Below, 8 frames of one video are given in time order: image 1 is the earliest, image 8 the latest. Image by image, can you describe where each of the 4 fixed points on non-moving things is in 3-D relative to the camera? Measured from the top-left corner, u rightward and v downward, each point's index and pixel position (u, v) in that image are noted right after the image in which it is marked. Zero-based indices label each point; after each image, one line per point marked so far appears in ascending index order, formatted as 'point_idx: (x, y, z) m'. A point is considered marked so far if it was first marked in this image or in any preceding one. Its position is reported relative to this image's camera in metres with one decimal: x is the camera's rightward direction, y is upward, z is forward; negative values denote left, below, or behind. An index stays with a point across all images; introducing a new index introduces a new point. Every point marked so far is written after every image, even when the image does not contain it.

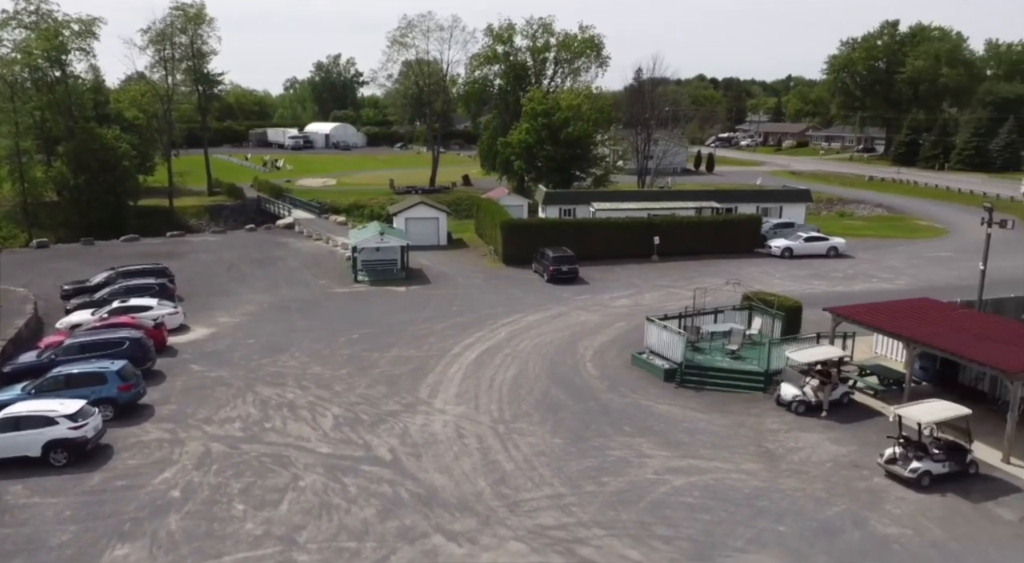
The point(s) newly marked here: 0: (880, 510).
0: (+7.7, -4.8, +16.8) m
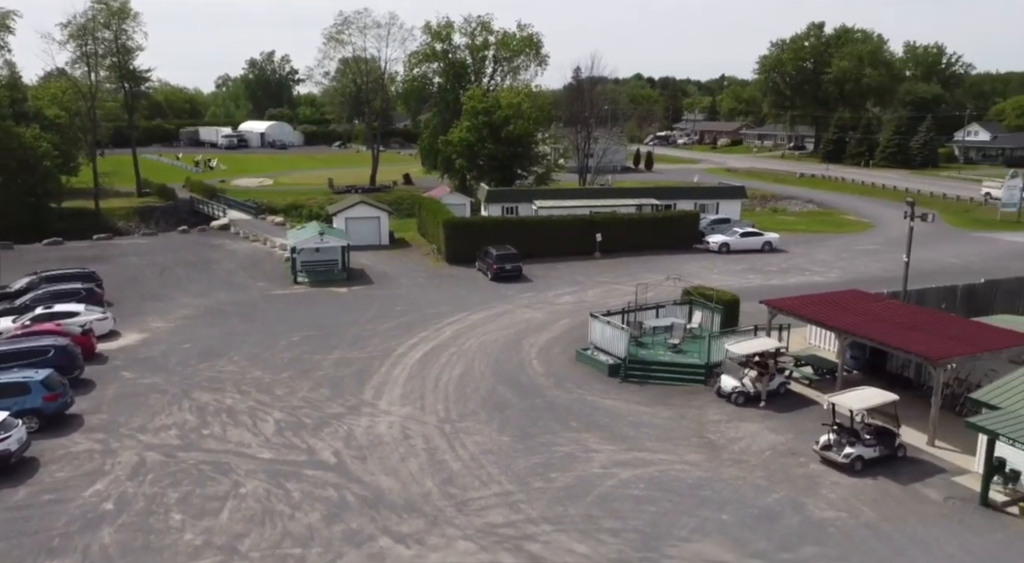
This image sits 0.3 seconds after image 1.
0: (+6.6, -4.6, +17.2) m
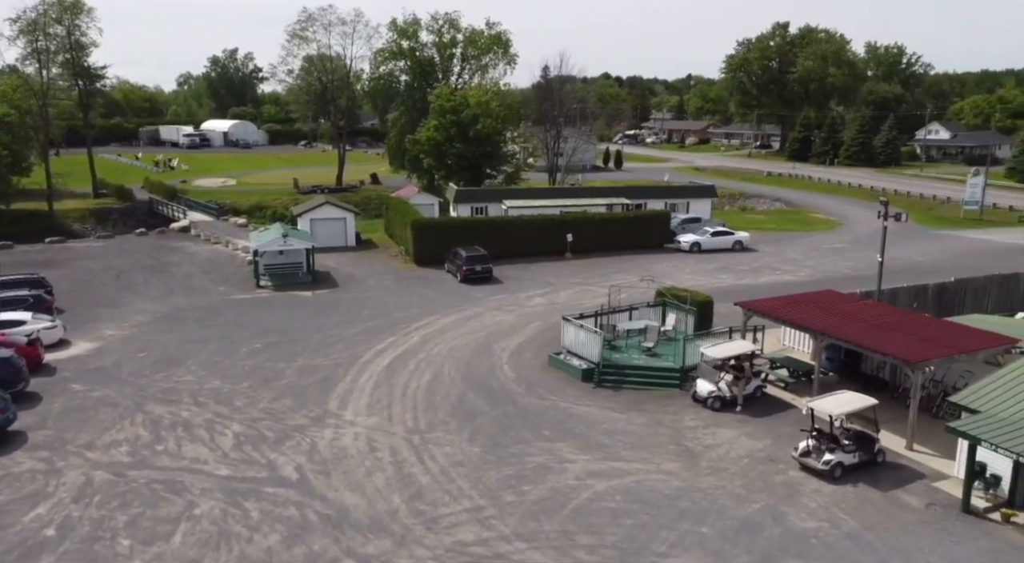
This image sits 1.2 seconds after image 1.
0: (+6.0, -4.7, +16.7) m
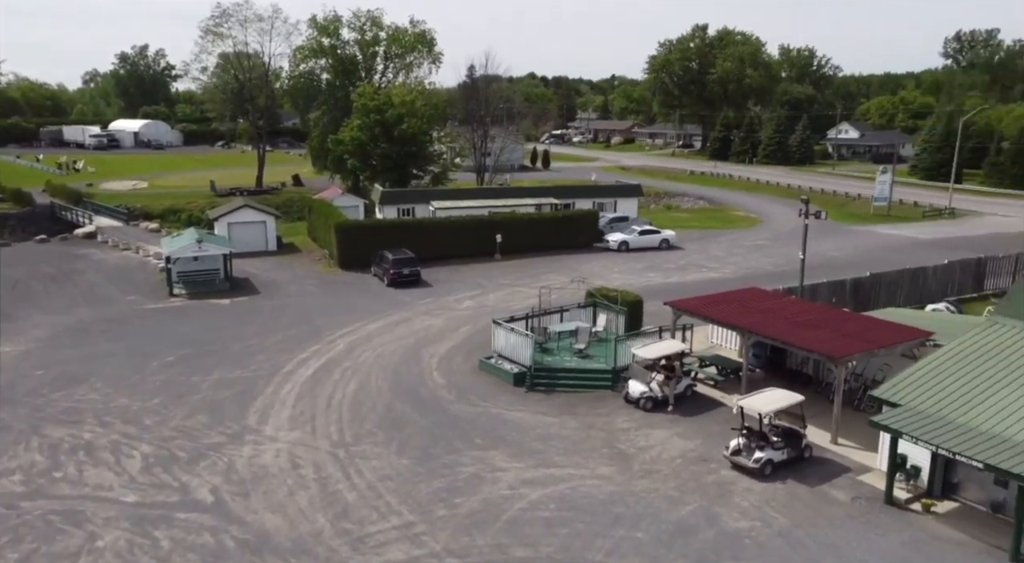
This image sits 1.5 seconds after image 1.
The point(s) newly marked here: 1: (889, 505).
0: (+4.6, -4.7, +16.6) m
1: (+7.9, -4.7, +16.4) m
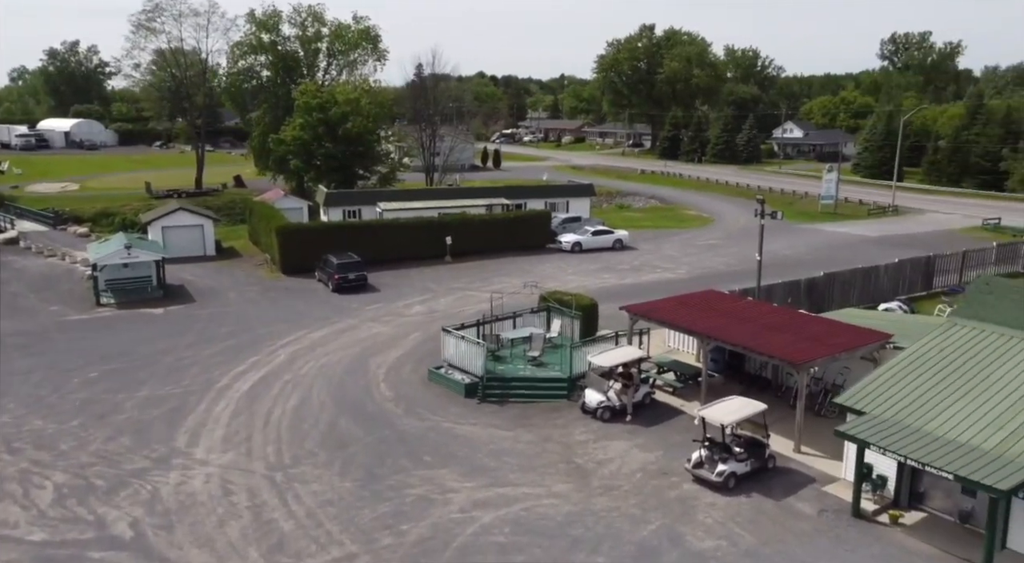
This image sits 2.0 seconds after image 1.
0: (+3.6, -4.8, +15.7) m
1: (+6.9, -4.7, +15.8) m
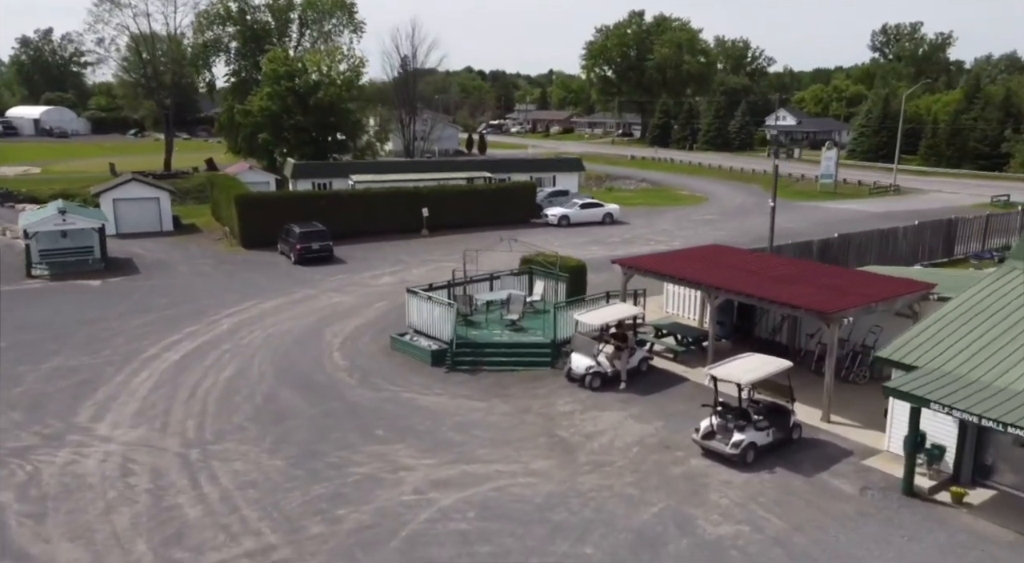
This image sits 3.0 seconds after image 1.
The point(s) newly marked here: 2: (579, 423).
0: (+3.1, -3.5, +12.5) m
1: (+6.4, -3.4, +12.6) m
2: (+1.4, -2.9, +16.0) m
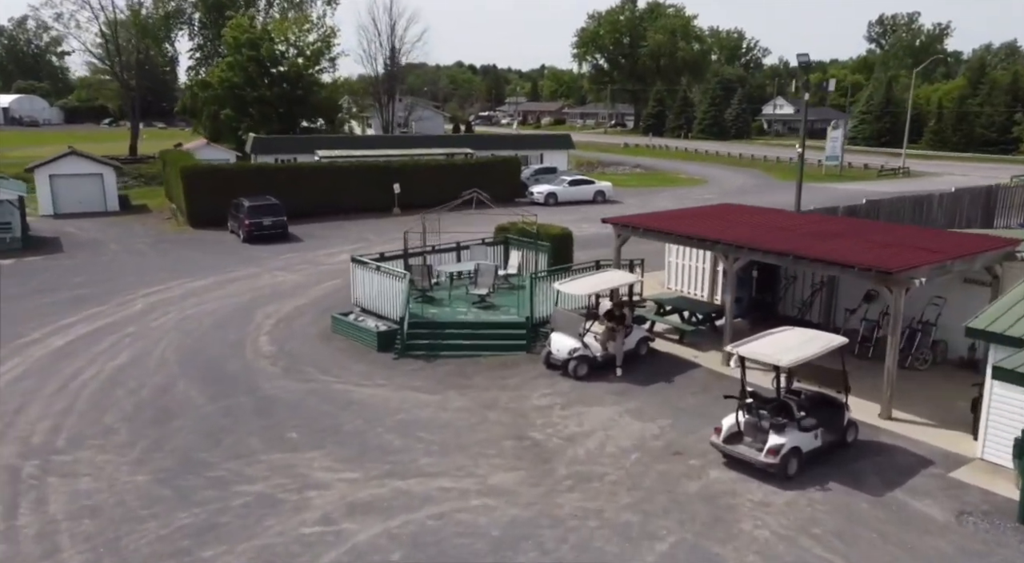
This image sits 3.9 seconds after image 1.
0: (+2.5, -2.8, +8.7) m
1: (+5.8, -2.7, +8.8) m
2: (+0.7, -2.2, +12.1) m
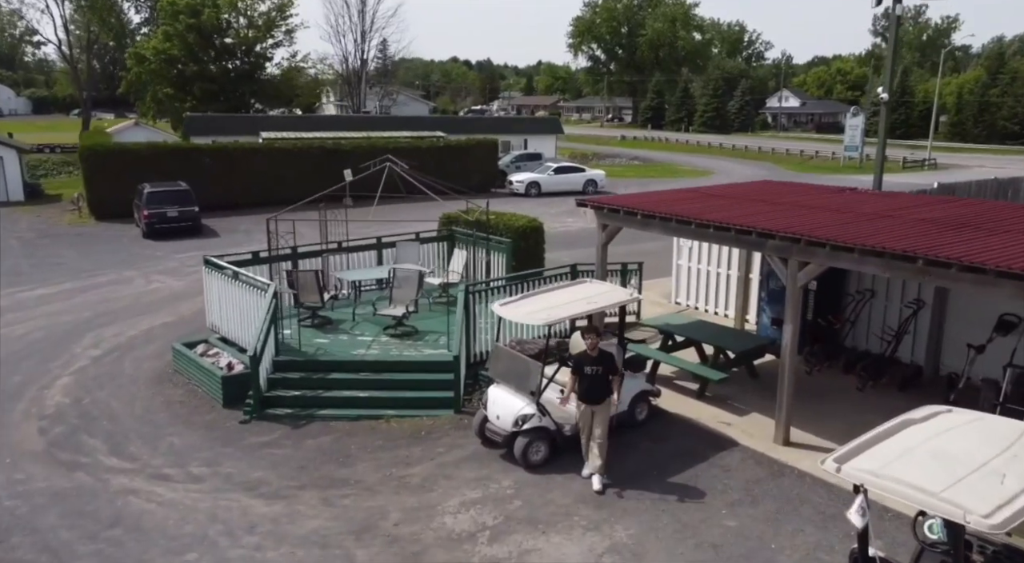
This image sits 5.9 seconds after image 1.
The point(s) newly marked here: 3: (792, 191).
0: (+1.5, -3.0, +3.0) m
1: (+4.8, -2.9, +3.1) m
2: (-0.2, -2.4, +6.4) m
3: (+4.1, +1.3, +11.4) m
